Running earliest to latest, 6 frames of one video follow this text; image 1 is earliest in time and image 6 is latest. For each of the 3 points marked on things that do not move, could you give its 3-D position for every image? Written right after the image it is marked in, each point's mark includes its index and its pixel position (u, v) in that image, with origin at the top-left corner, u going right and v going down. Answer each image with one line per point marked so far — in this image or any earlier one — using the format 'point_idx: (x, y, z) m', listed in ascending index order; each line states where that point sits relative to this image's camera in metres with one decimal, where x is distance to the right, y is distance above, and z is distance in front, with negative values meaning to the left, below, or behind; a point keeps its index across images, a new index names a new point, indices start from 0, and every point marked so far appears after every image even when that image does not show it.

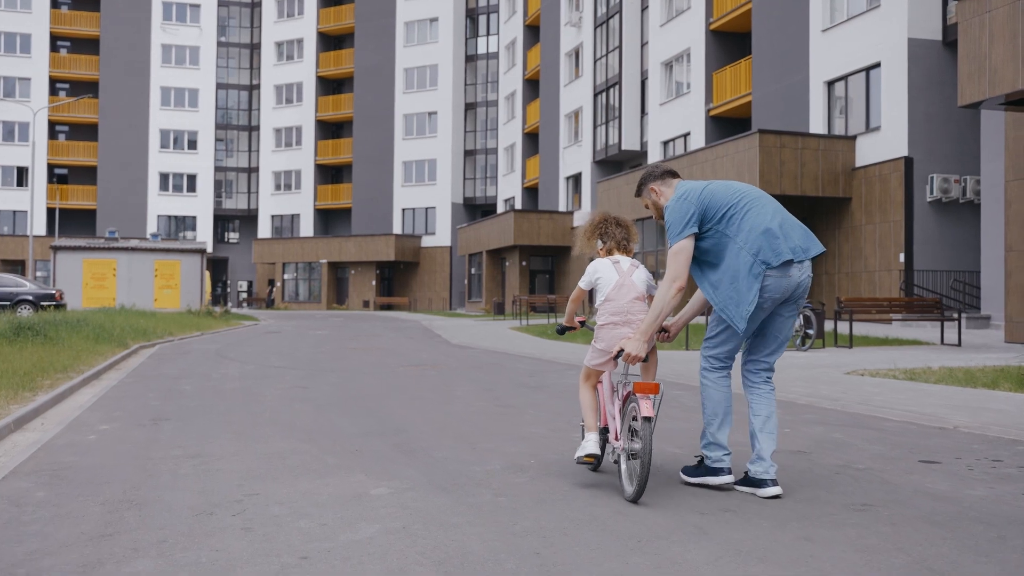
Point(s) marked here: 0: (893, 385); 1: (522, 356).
0: (+3.9, -1.0, +10.0) m
1: (+0.1, -1.1, +16.5) m
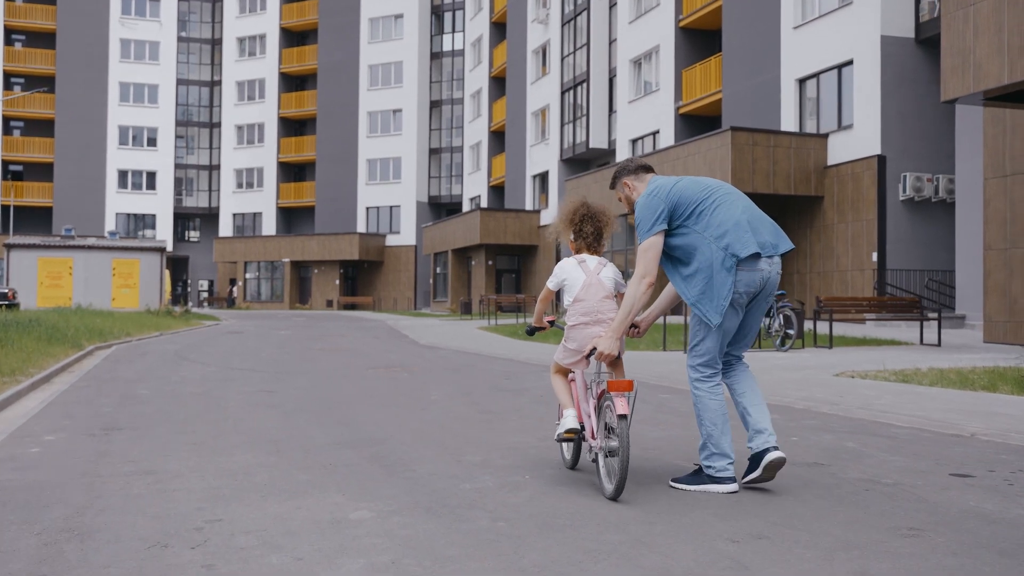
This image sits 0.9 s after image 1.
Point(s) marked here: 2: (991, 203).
0: (+3.7, -1.0, +9.6) m
1: (-0.3, -1.1, +15.9) m
2: (+9.0, +1.6, +18.5) m
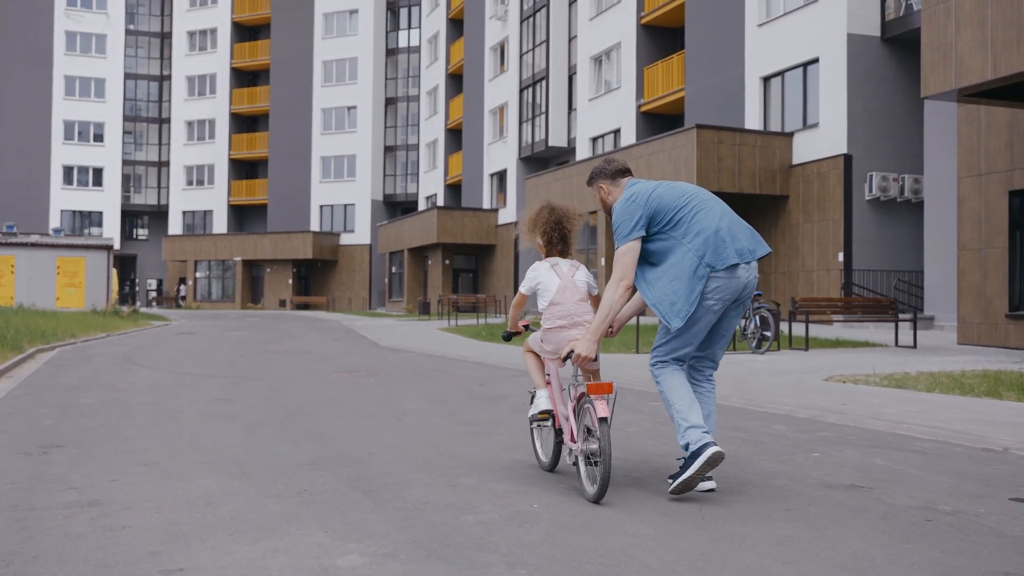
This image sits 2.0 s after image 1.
0: (+3.5, -1.0, +9.1) m
1: (-0.8, -1.1, +15.2) m
2: (+8.4, +1.6, +18.2) m
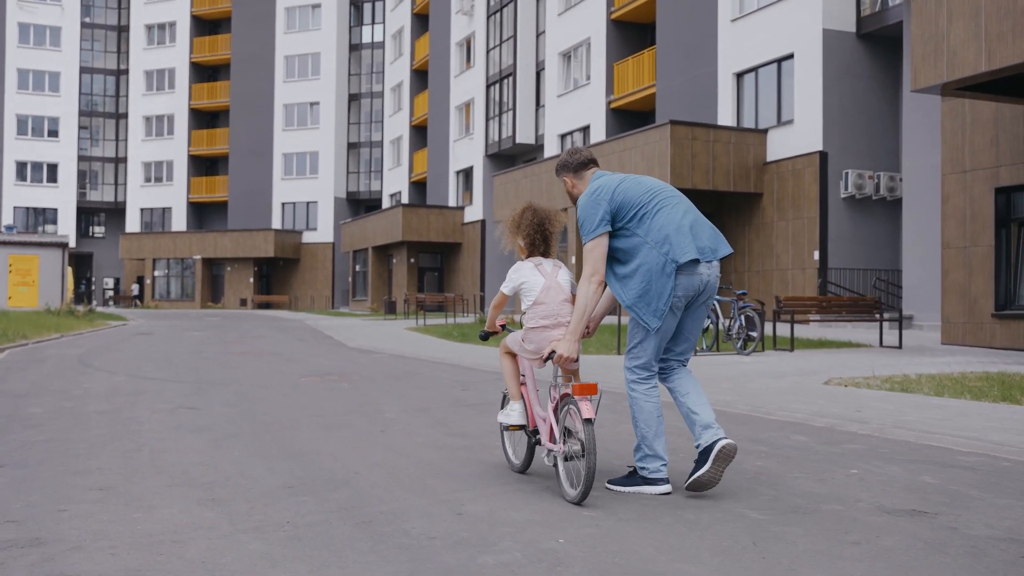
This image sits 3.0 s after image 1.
0: (+3.4, -1.0, +8.6) m
1: (-1.1, -1.1, +14.5) m
2: (+8.0, +1.6, +17.9) m
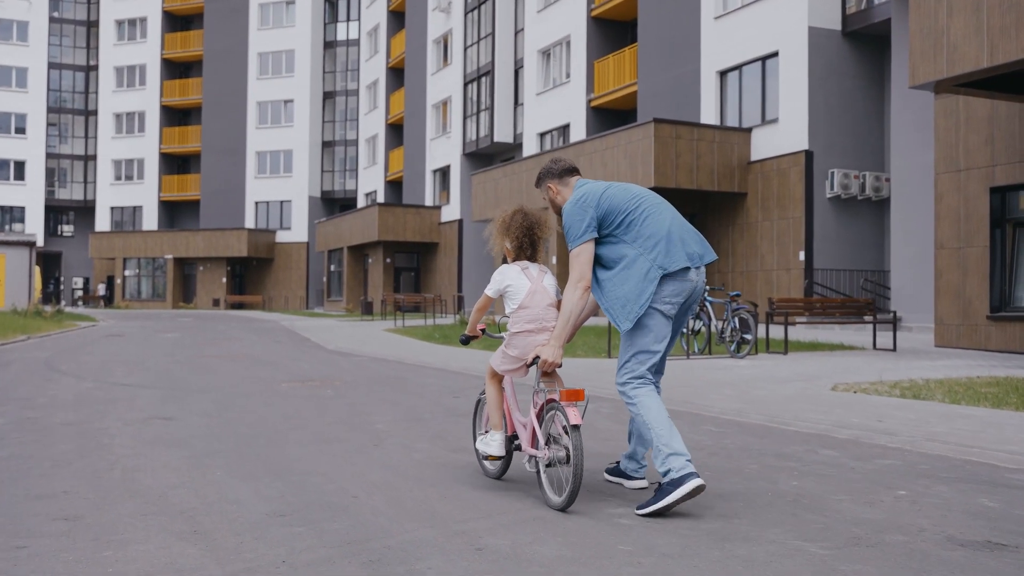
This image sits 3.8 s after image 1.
0: (+3.4, -1.0, +8.1) m
1: (-1.3, -1.1, +14.0) m
2: (+7.7, +1.6, +17.6) m
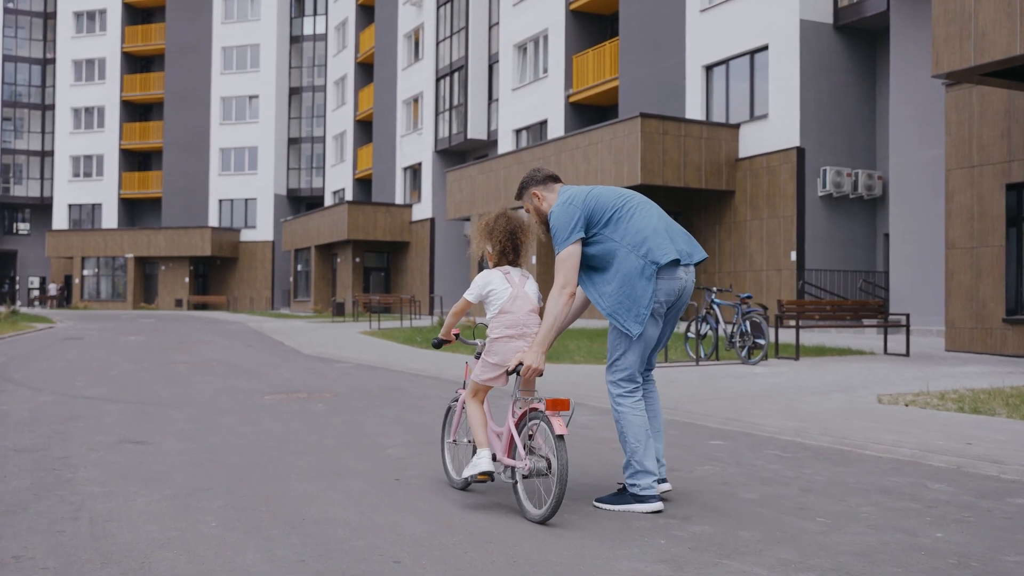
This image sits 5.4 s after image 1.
0: (+3.6, -1.0, +7.2) m
1: (-1.3, -1.1, +12.9) m
2: (+7.6, +1.6, +16.8) m
